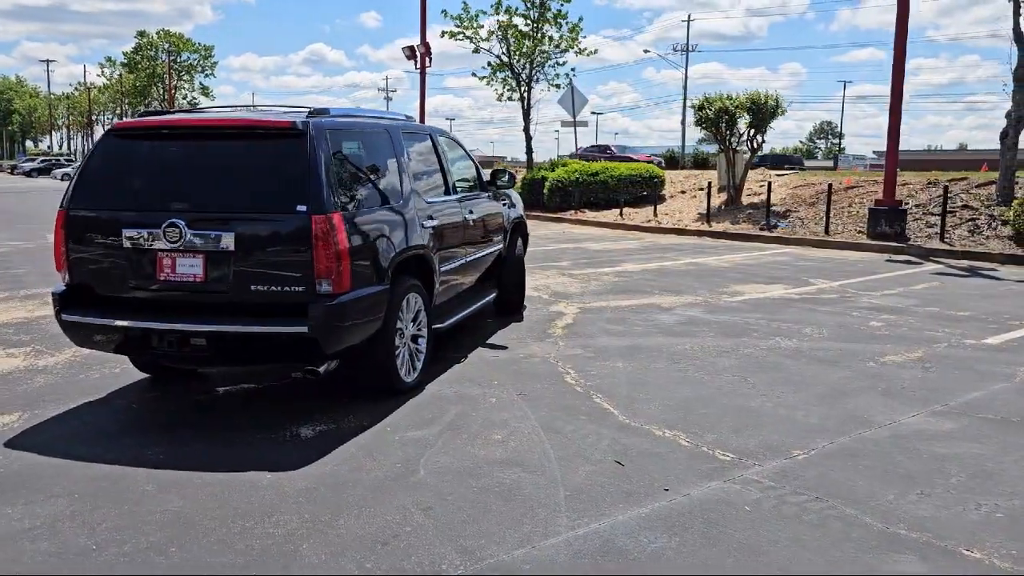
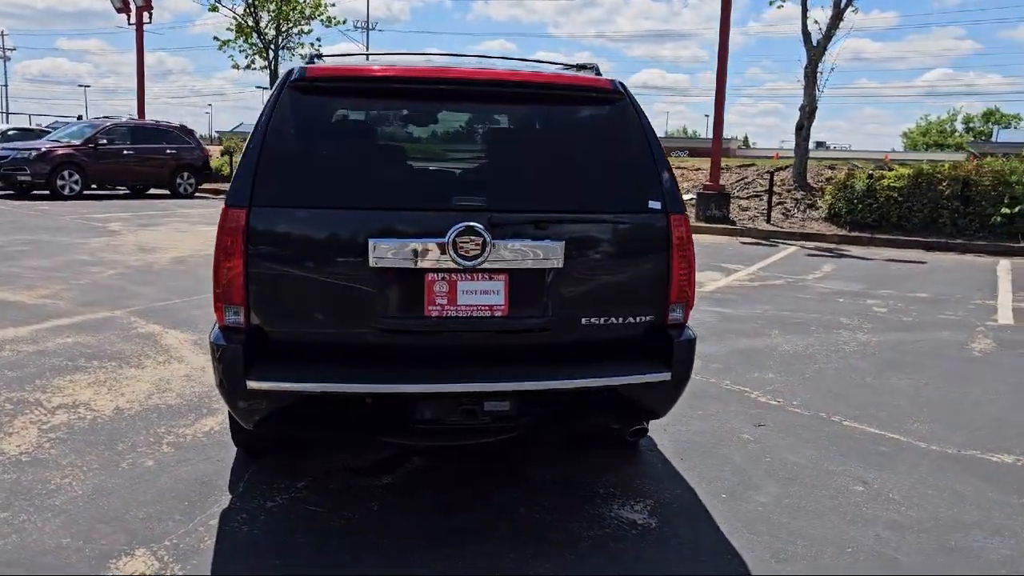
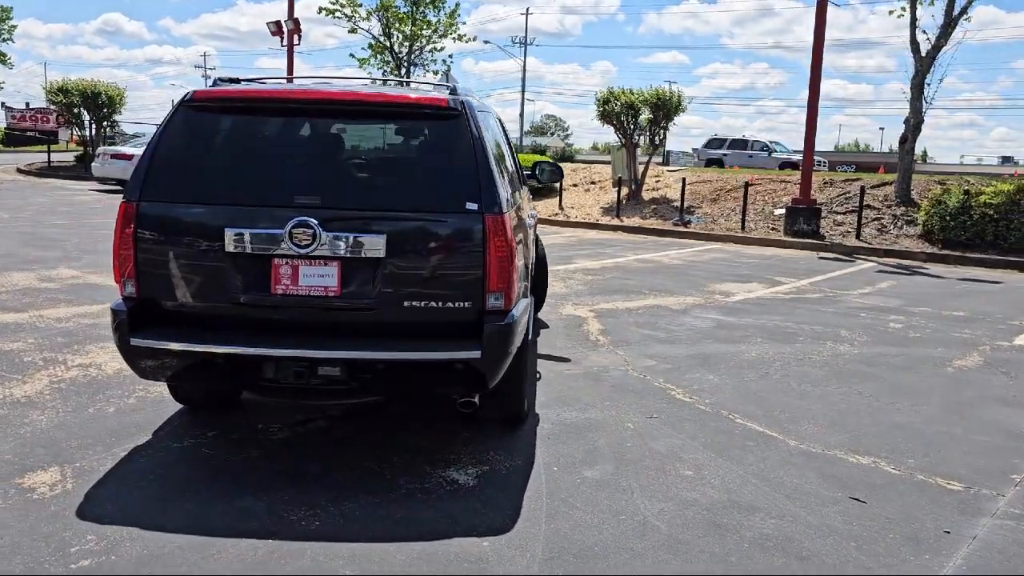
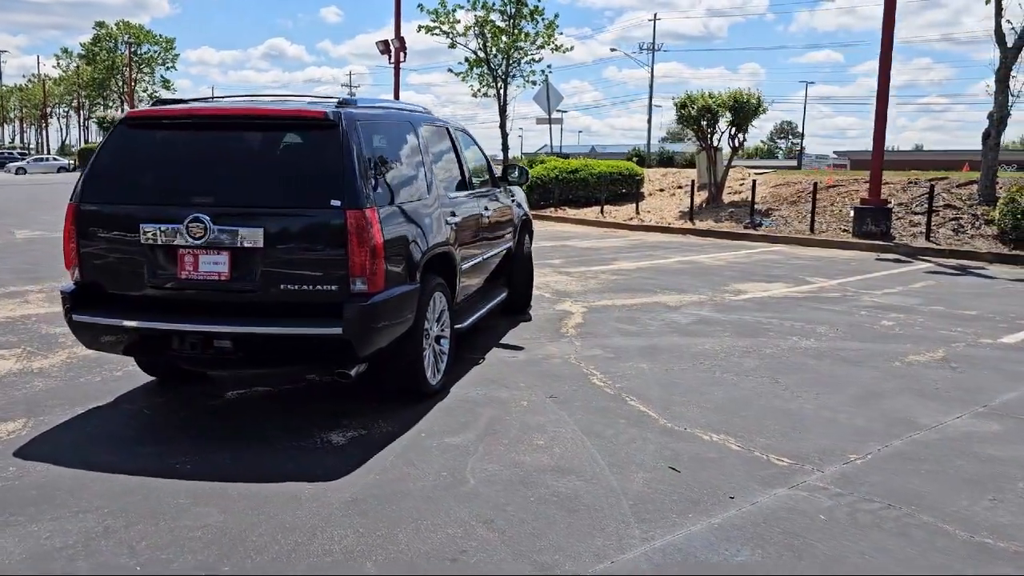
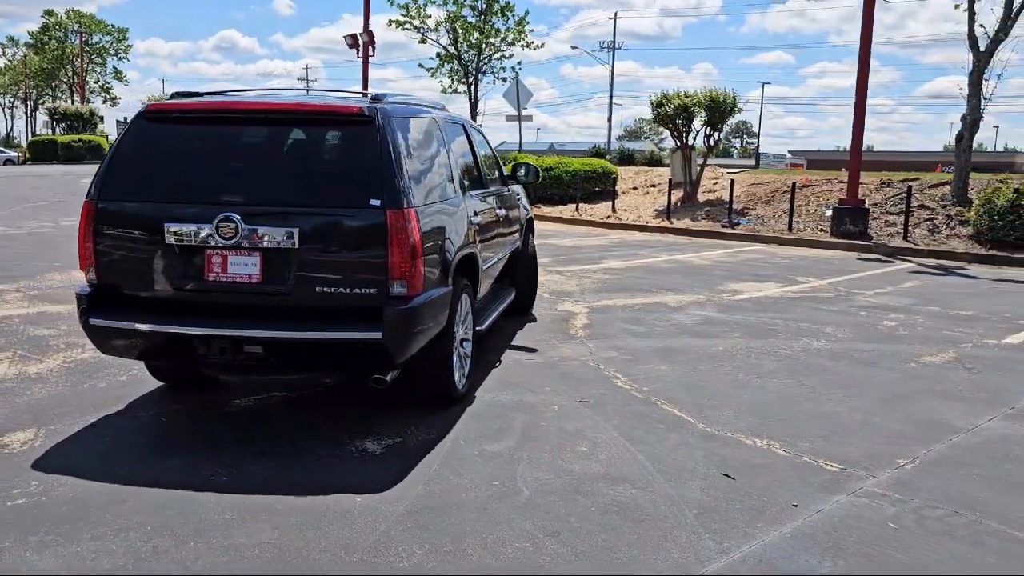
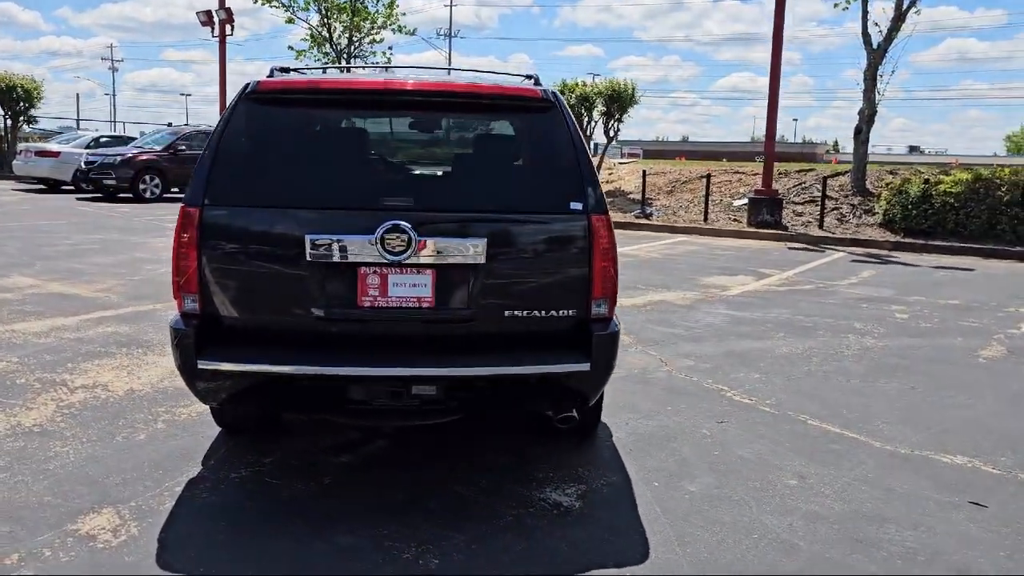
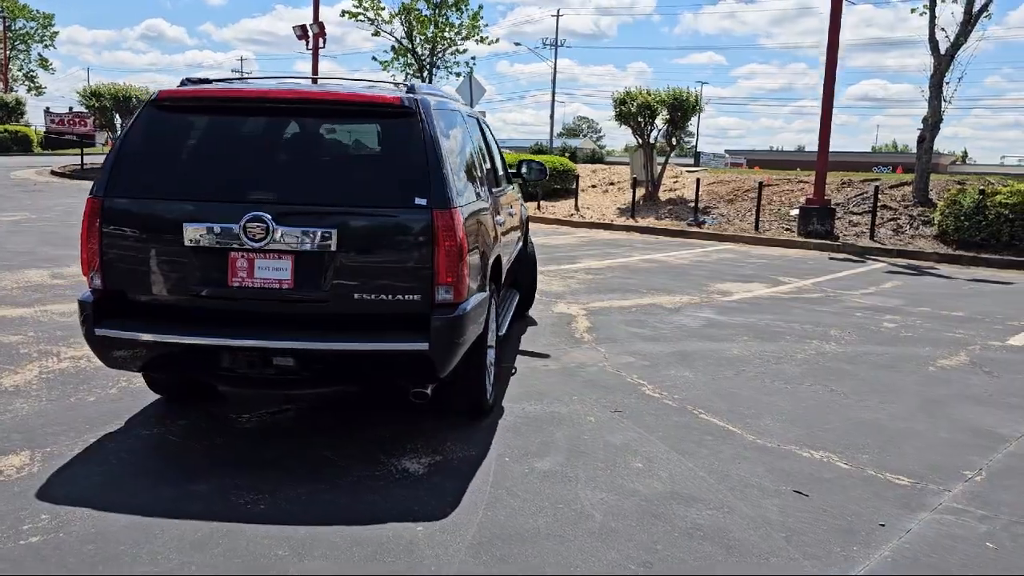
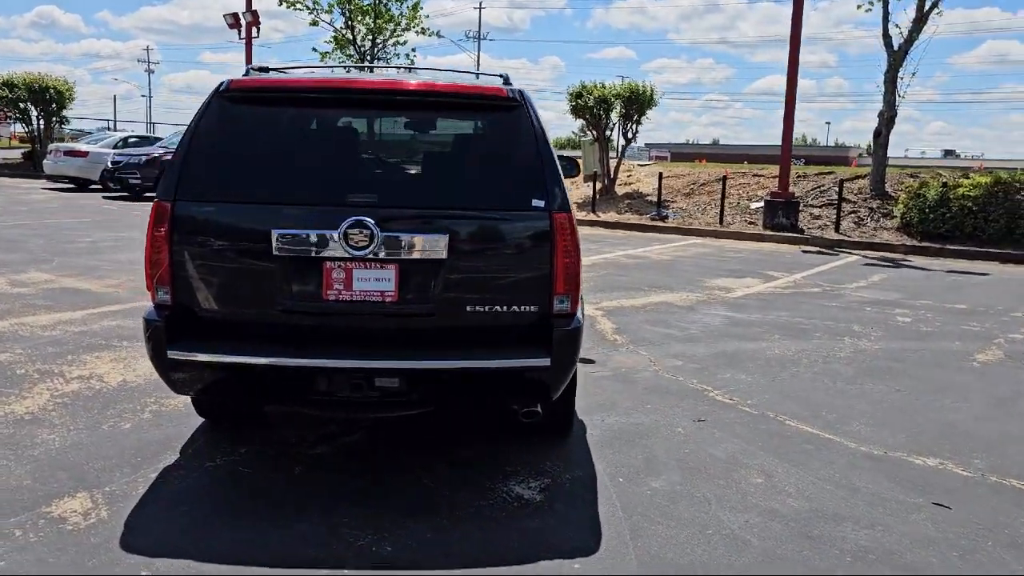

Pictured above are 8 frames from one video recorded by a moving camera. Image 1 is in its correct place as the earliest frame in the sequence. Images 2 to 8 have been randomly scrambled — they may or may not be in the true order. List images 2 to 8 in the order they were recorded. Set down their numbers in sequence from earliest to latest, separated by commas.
4, 5, 7, 3, 8, 6, 2
